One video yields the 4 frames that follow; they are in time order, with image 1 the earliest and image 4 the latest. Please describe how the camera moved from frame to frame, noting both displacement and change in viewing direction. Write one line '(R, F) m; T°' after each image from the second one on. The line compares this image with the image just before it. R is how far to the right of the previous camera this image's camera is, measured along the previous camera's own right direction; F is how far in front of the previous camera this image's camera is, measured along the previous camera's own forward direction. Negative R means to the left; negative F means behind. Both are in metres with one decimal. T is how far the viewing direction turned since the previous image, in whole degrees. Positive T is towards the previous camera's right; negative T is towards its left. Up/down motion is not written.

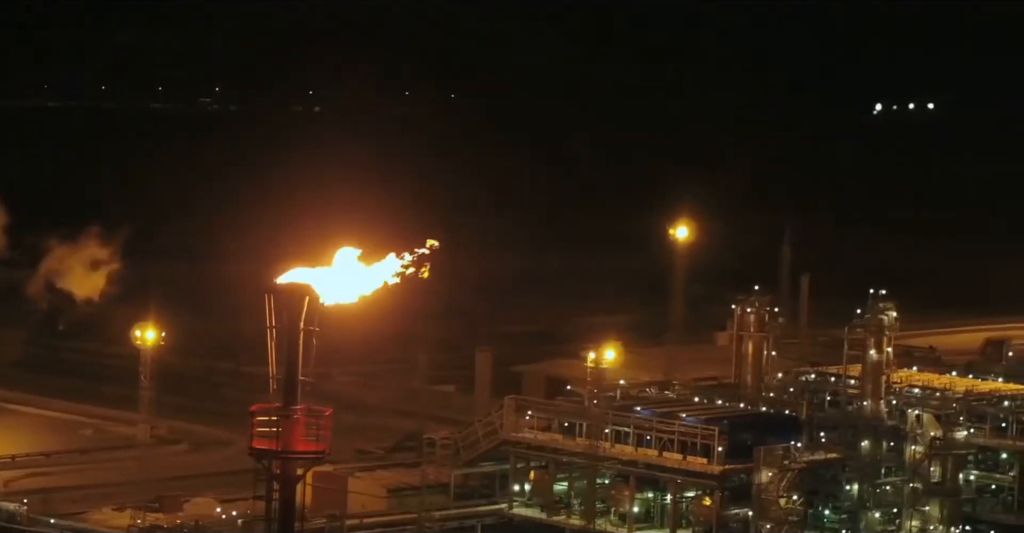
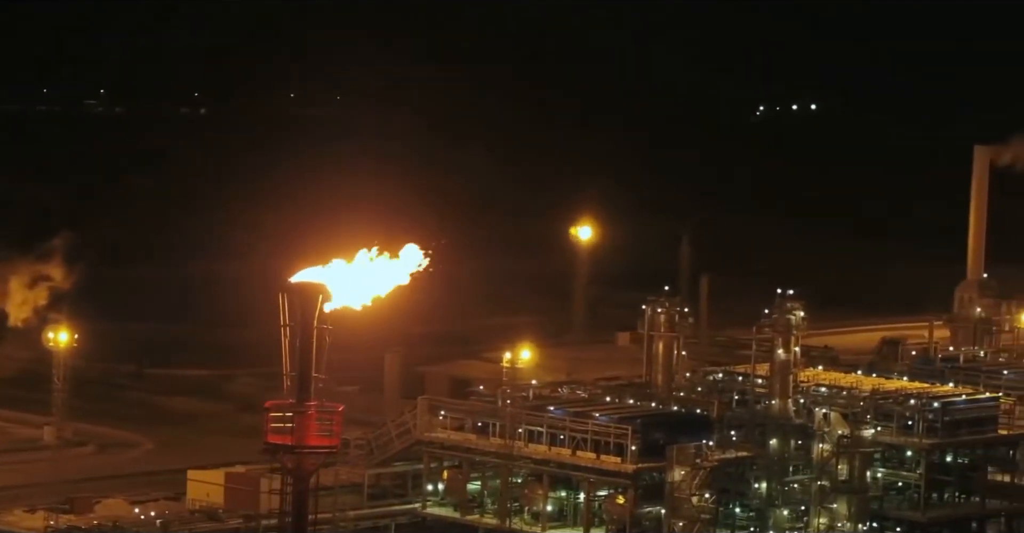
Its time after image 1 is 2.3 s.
(+0.8, -0.1) m; +2°
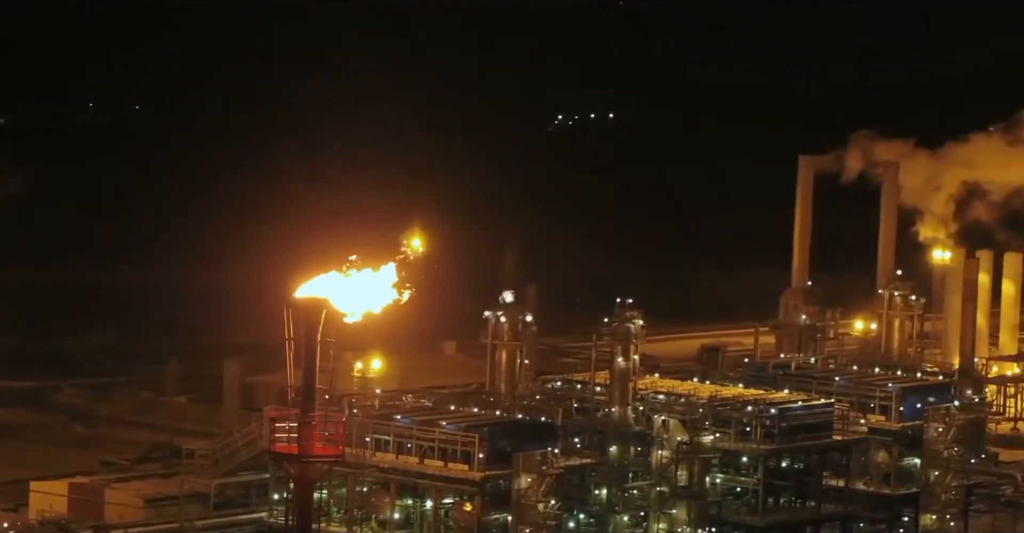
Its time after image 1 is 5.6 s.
(+1.6, -0.2) m; +2°
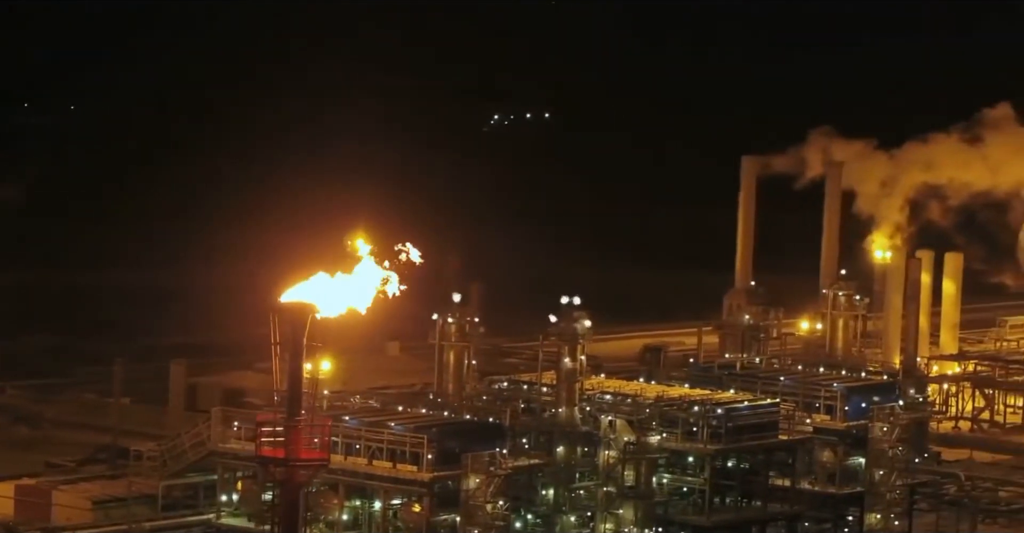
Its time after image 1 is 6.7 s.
(+0.4, -0.1) m; +1°
